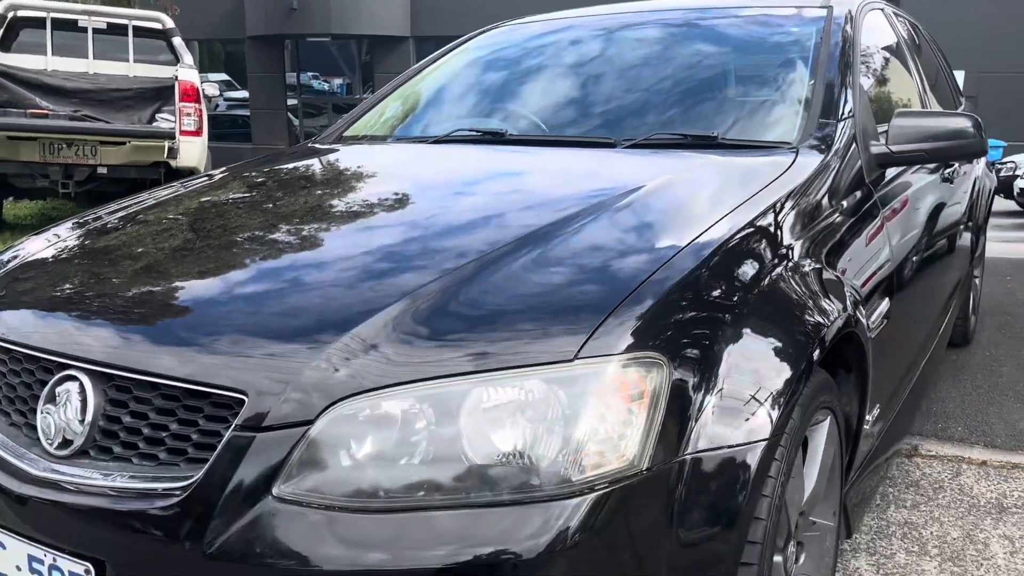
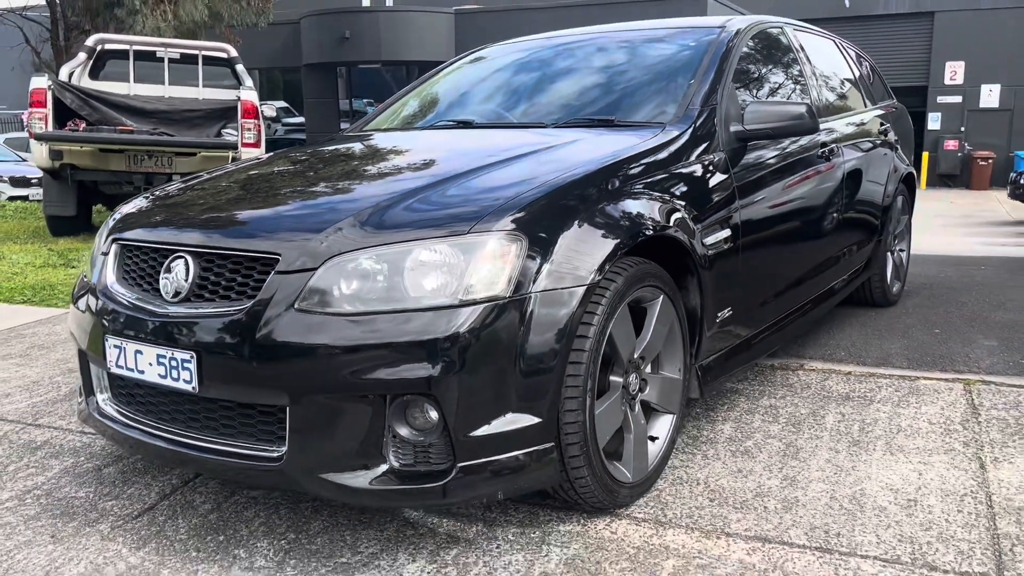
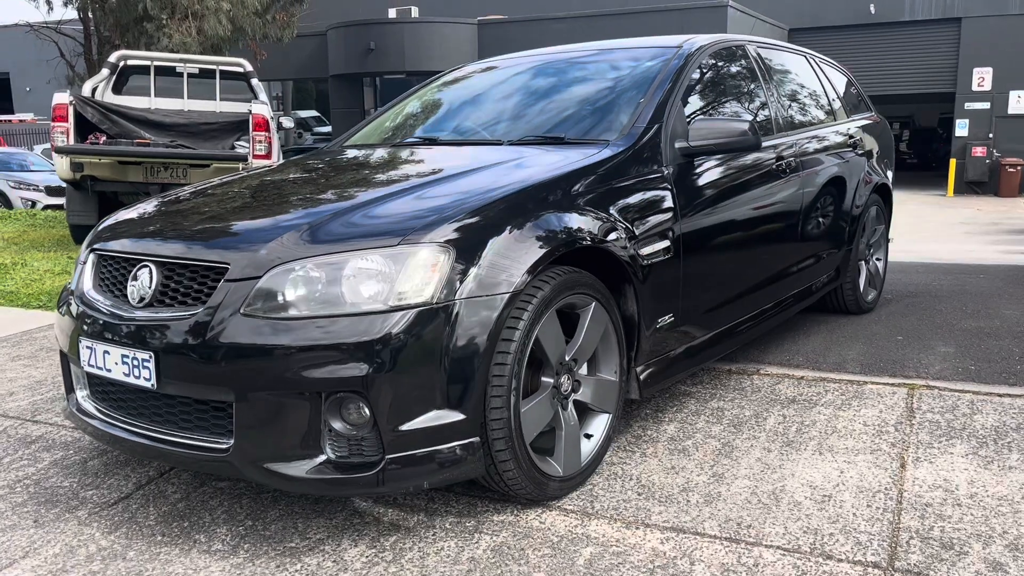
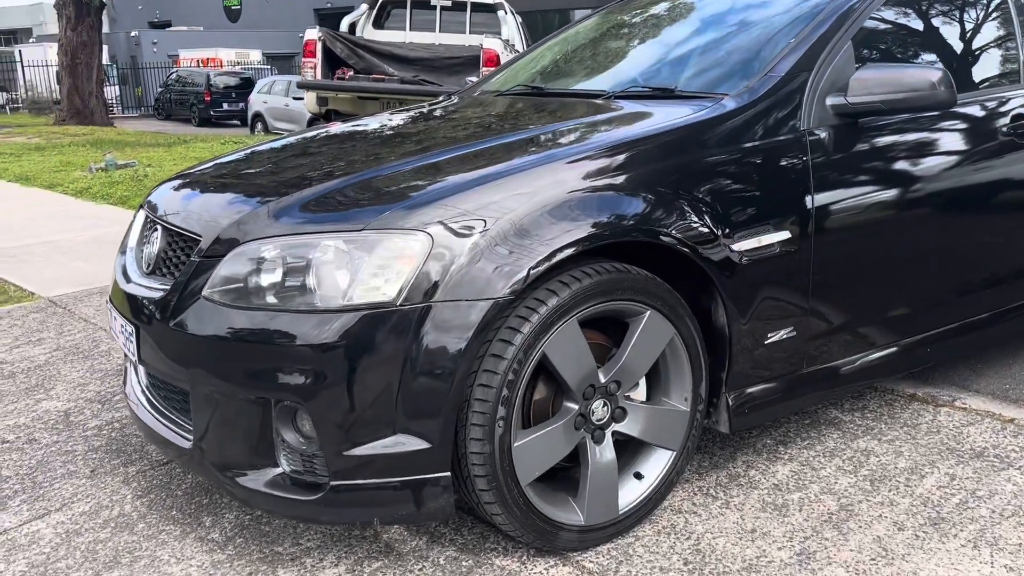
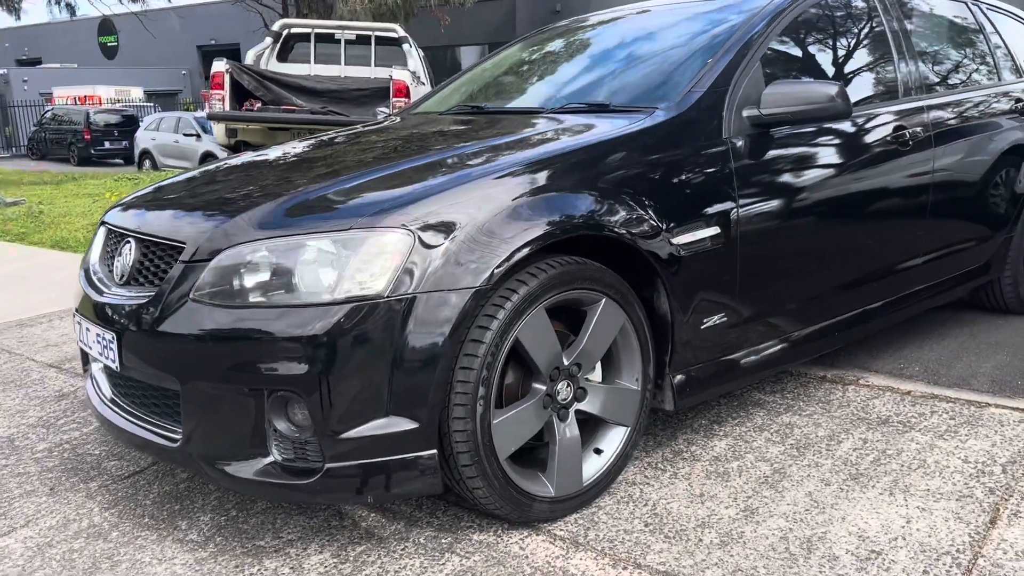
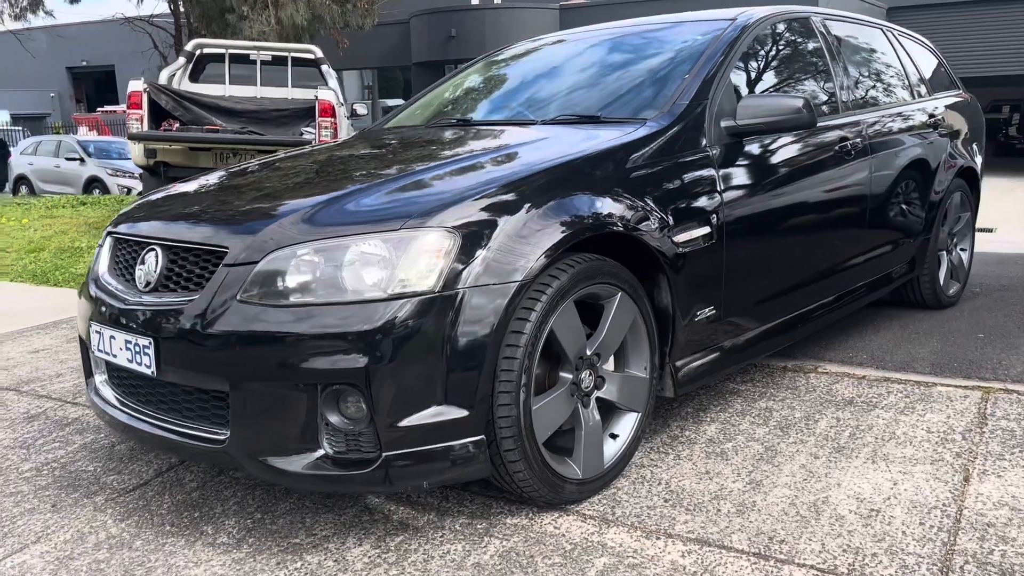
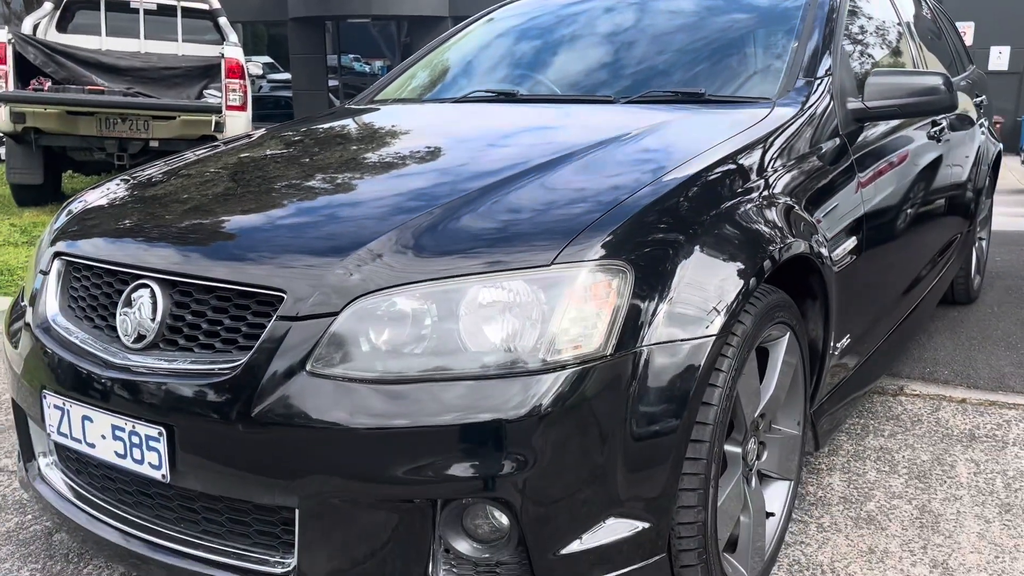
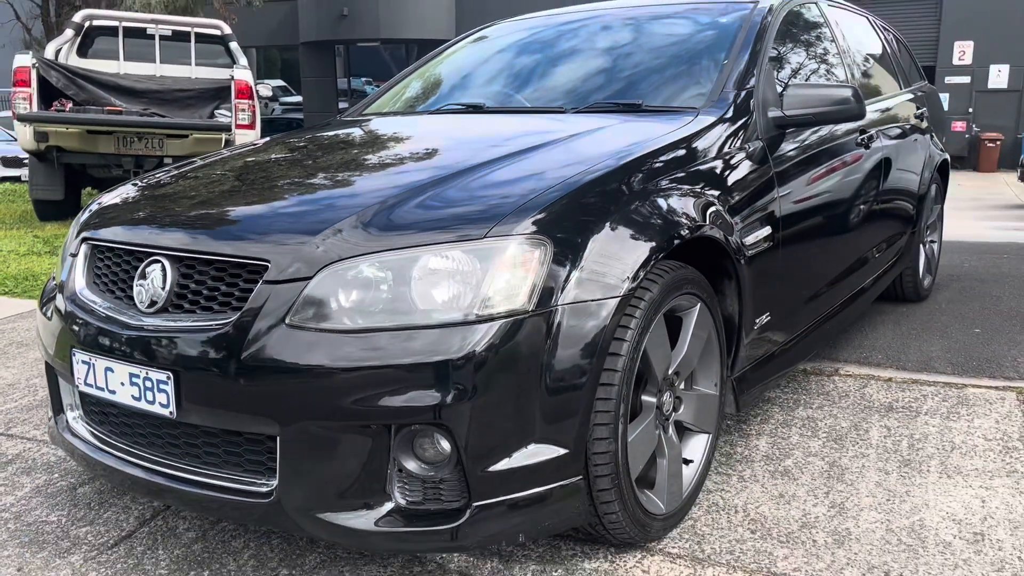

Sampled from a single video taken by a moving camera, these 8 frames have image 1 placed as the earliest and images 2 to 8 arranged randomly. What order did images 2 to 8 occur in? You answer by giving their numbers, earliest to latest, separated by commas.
7, 8, 2, 3, 6, 5, 4
